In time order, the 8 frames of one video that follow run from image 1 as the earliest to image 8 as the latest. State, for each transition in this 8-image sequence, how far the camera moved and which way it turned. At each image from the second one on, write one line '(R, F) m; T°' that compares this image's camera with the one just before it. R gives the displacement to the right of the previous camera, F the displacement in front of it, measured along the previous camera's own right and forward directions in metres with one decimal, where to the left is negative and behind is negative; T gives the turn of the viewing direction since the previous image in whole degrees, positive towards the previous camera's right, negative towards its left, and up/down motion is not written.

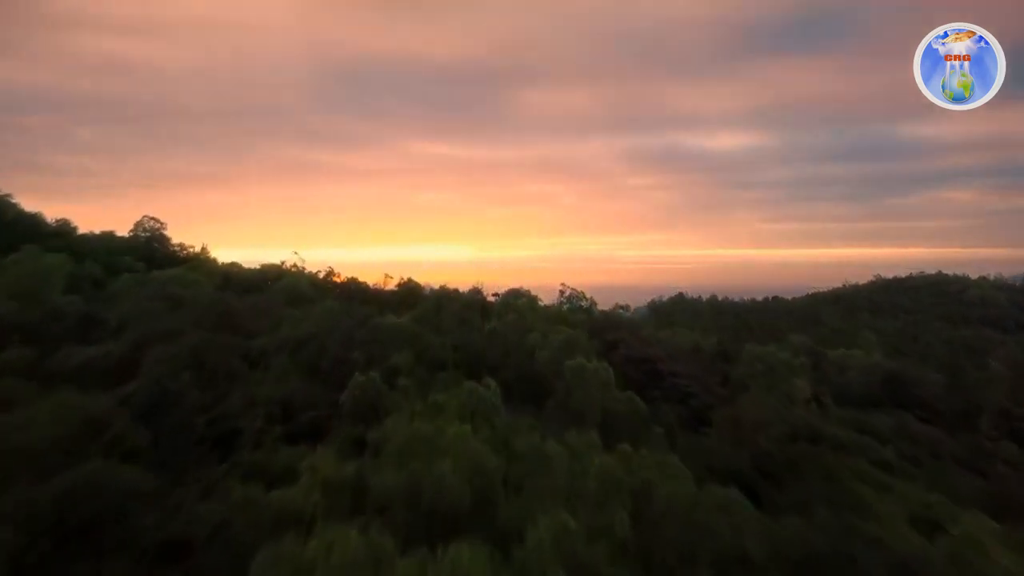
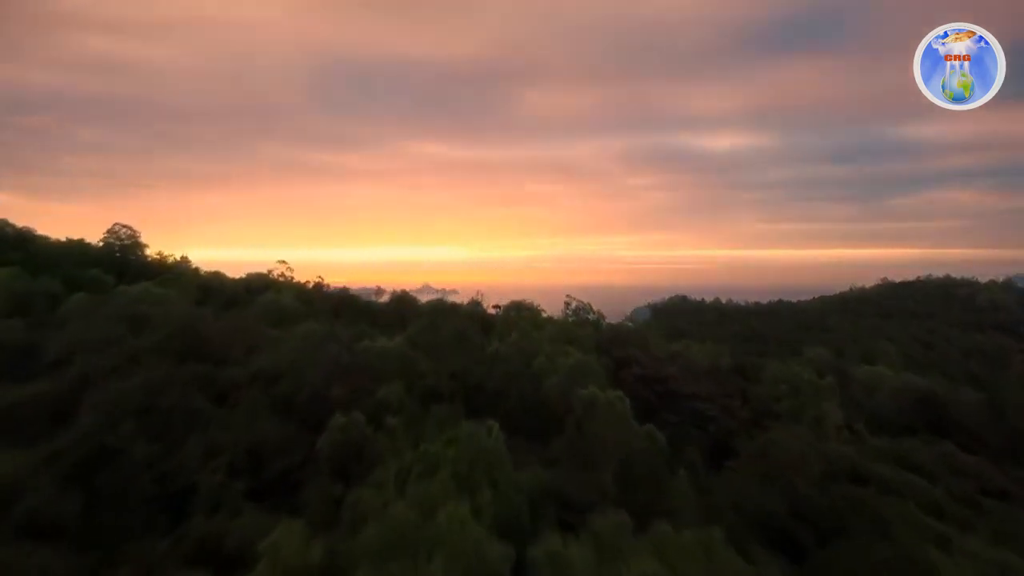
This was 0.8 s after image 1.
(0.0, +1.0) m; 0°
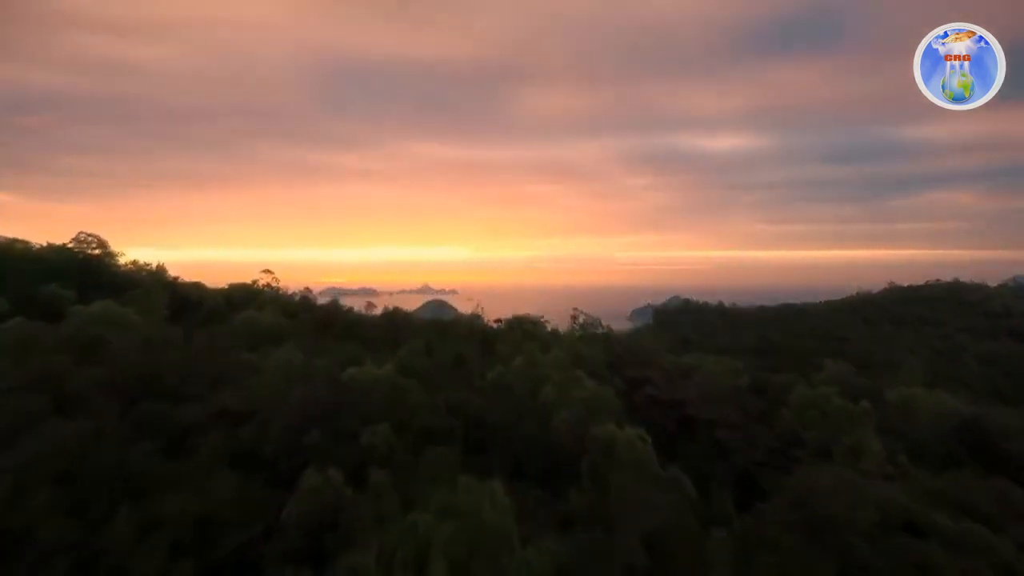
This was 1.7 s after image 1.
(0.0, +1.0) m; 0°
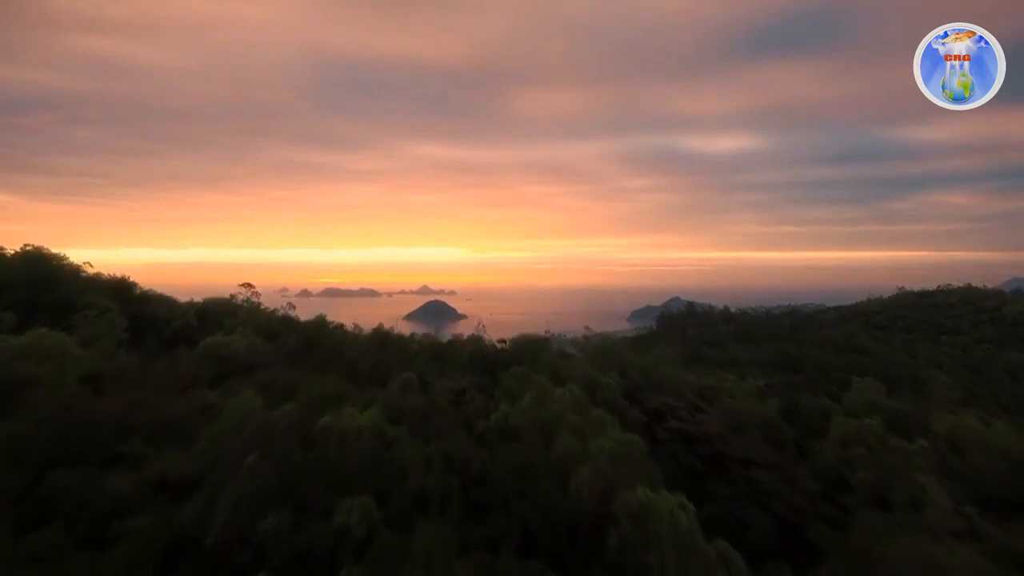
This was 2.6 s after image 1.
(0.0, +1.2) m; 0°
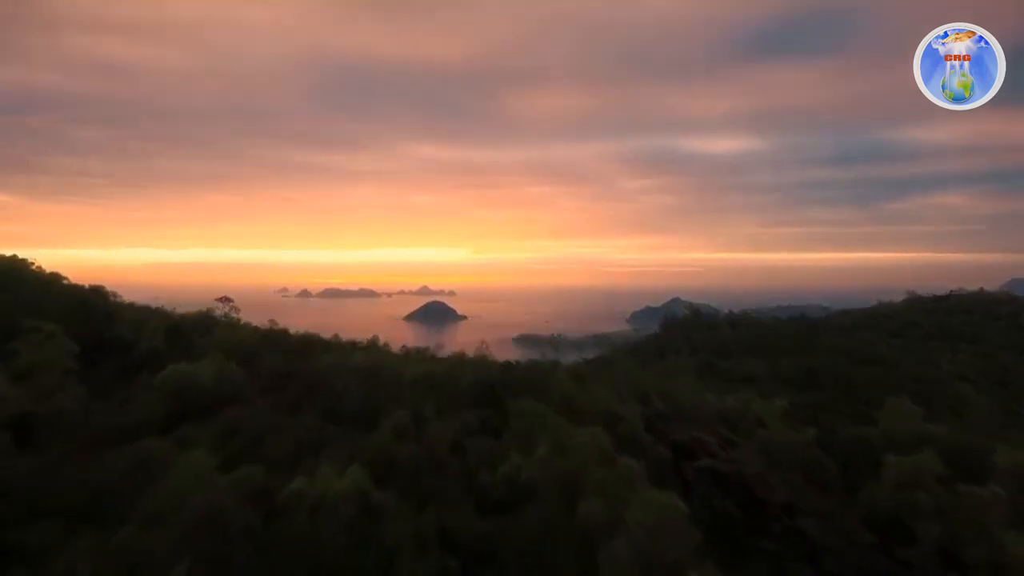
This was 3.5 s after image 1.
(-0.1, +1.2) m; 0°
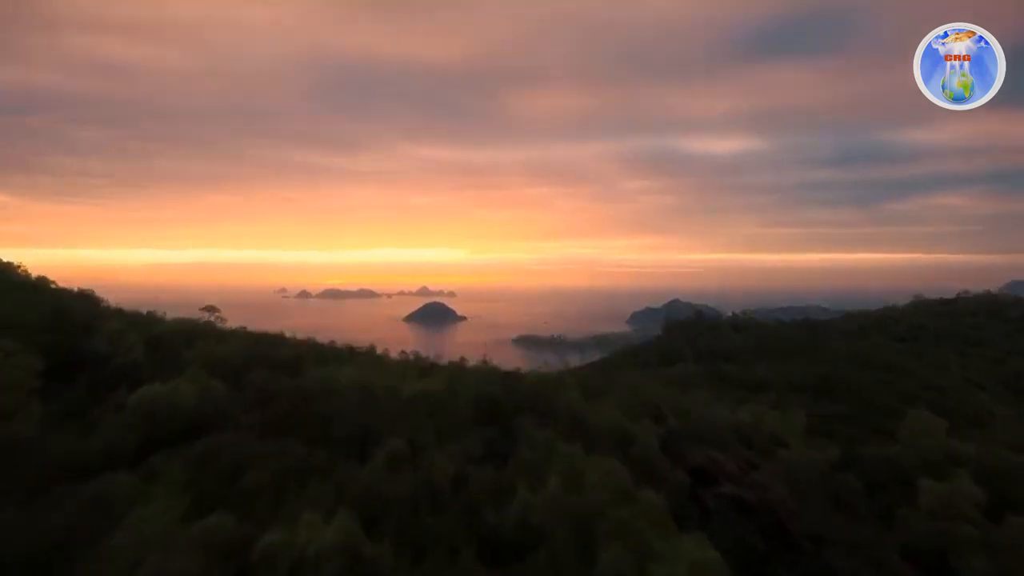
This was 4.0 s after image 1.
(0.0, +0.7) m; 0°
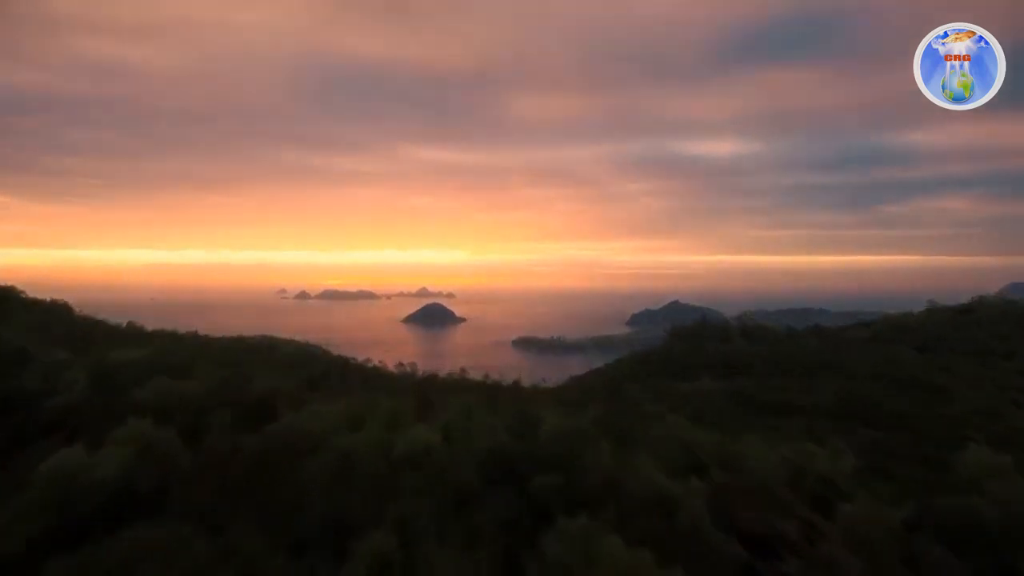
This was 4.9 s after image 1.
(-0.1, +1.5) m; 0°
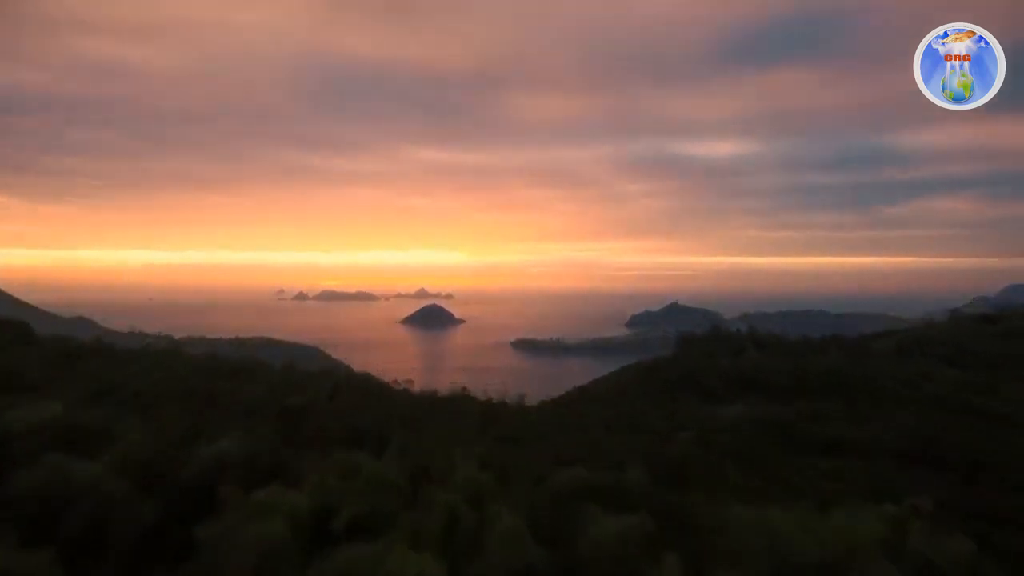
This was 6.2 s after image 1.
(-0.1, +2.2) m; 0°
